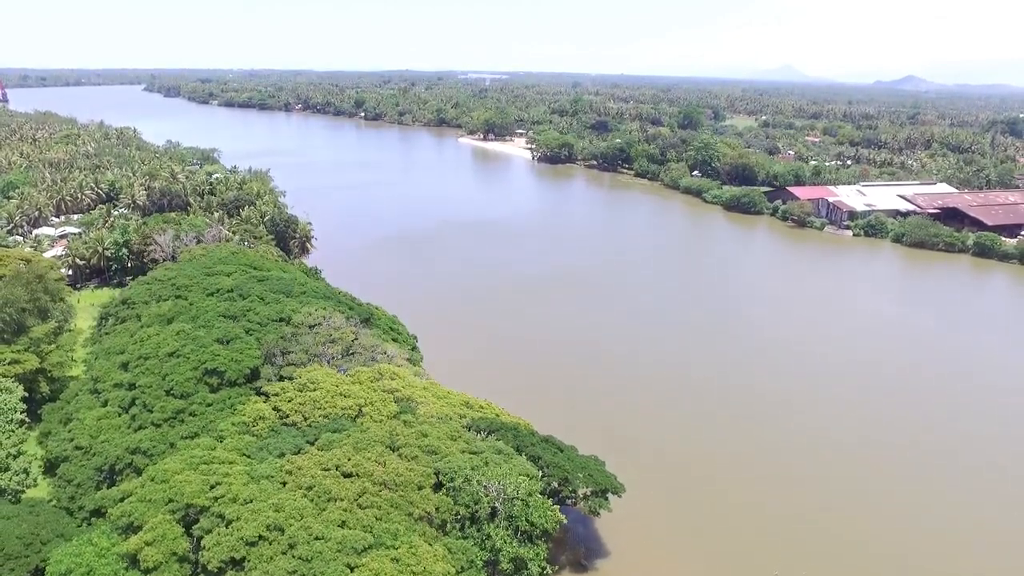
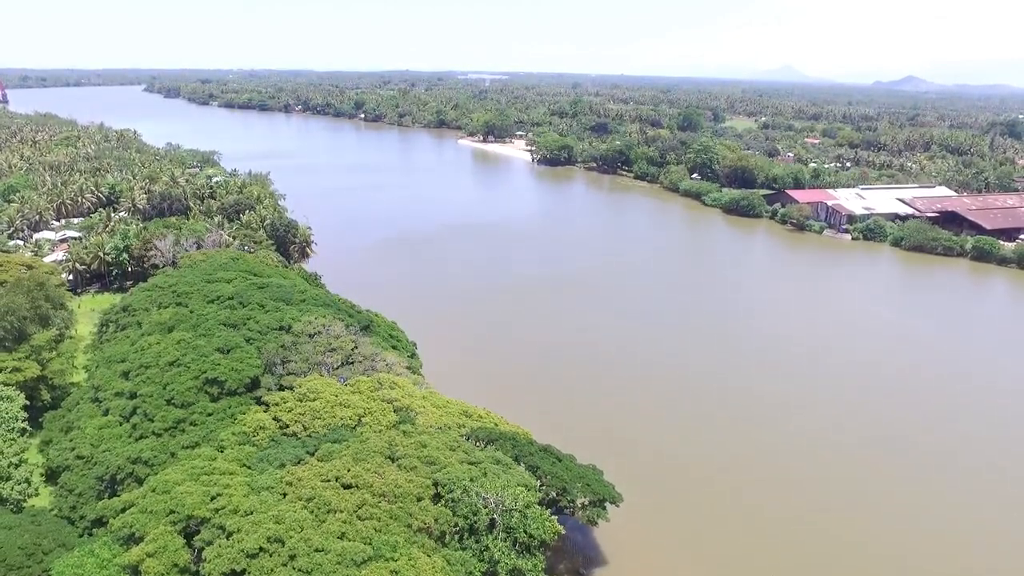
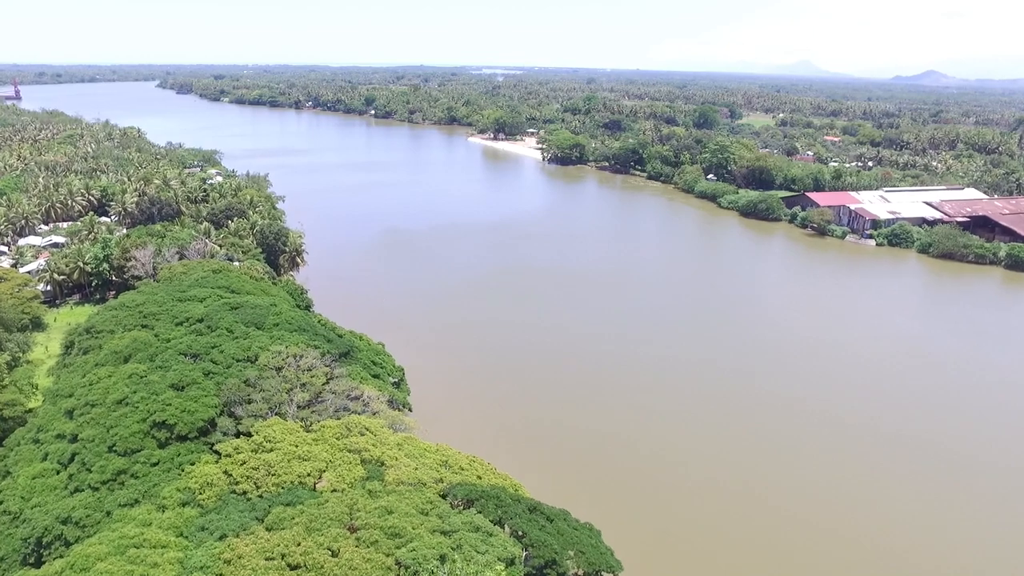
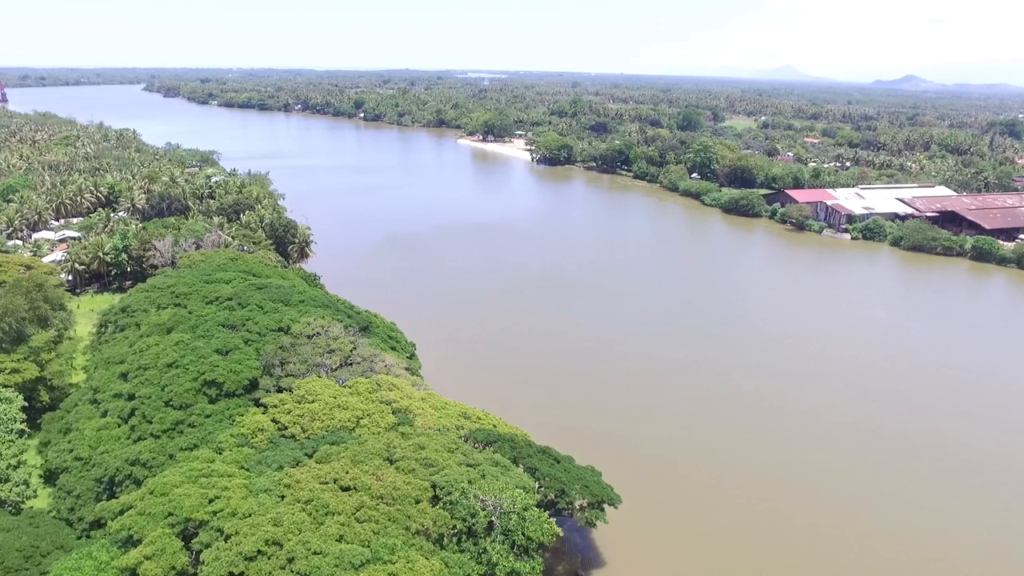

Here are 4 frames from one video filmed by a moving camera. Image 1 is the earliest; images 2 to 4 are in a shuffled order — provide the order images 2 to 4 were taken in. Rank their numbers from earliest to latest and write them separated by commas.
2, 4, 3
